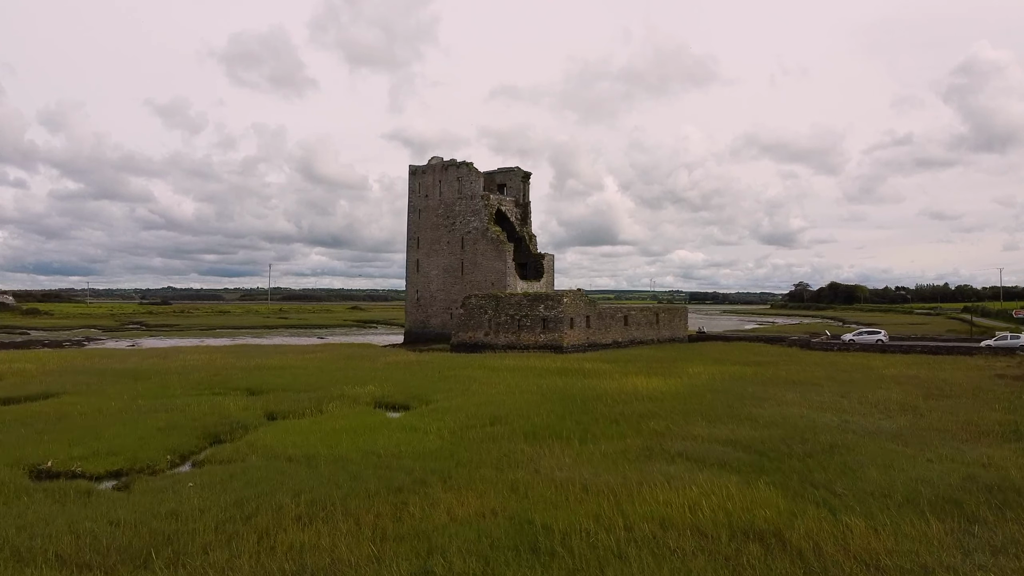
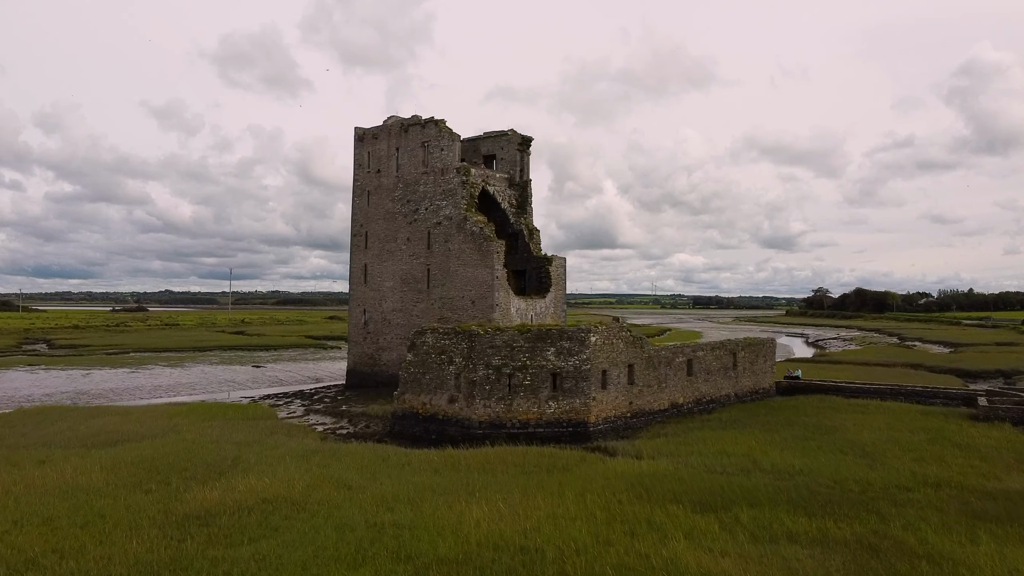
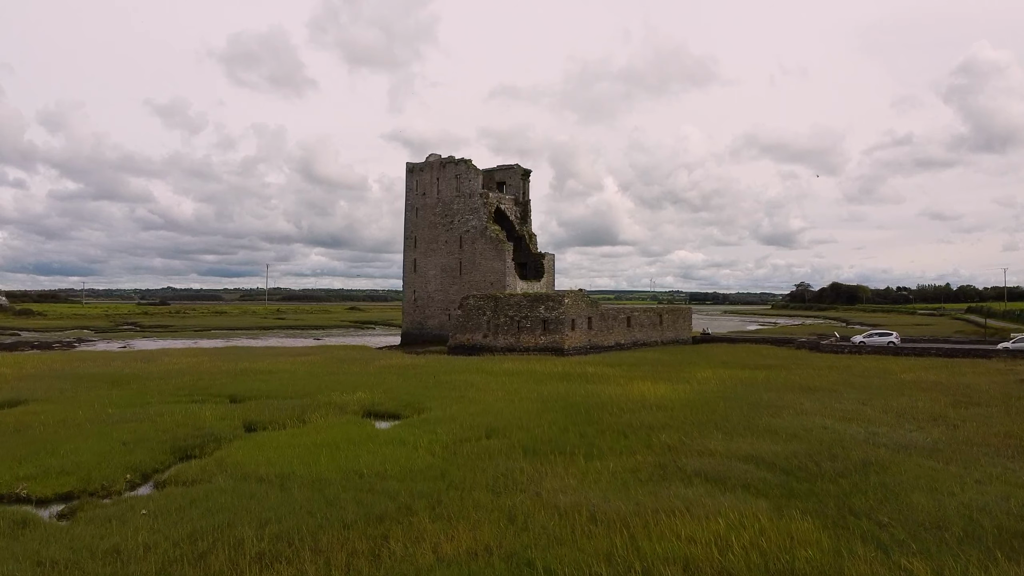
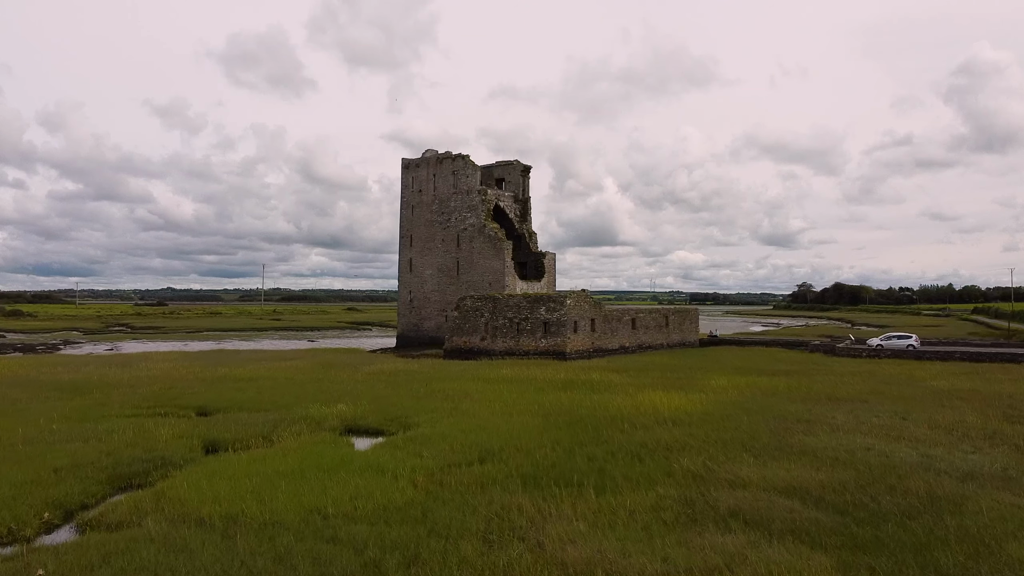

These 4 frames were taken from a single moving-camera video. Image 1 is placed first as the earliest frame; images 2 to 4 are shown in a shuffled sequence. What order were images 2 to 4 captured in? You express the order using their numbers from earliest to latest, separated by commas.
3, 4, 2
